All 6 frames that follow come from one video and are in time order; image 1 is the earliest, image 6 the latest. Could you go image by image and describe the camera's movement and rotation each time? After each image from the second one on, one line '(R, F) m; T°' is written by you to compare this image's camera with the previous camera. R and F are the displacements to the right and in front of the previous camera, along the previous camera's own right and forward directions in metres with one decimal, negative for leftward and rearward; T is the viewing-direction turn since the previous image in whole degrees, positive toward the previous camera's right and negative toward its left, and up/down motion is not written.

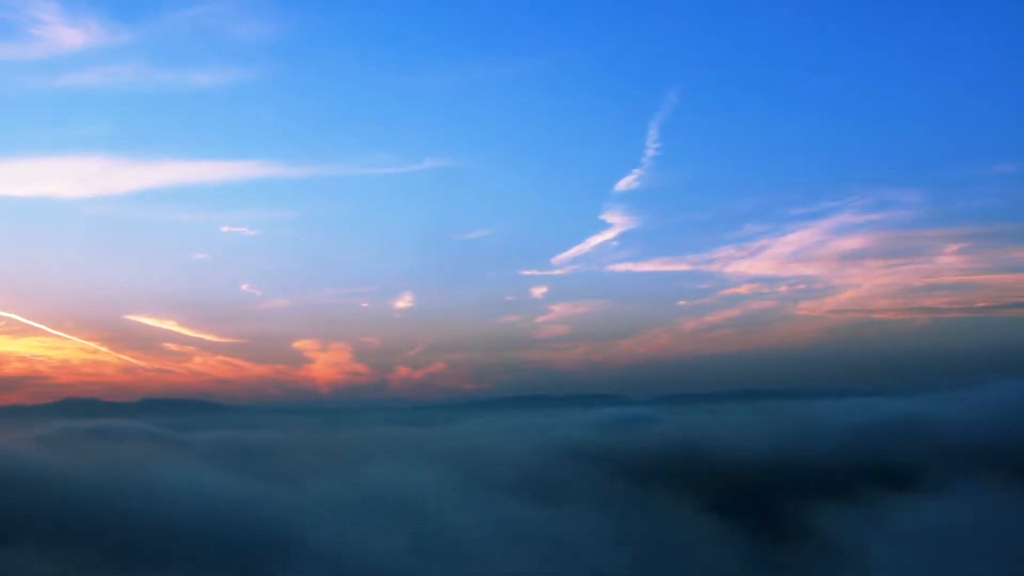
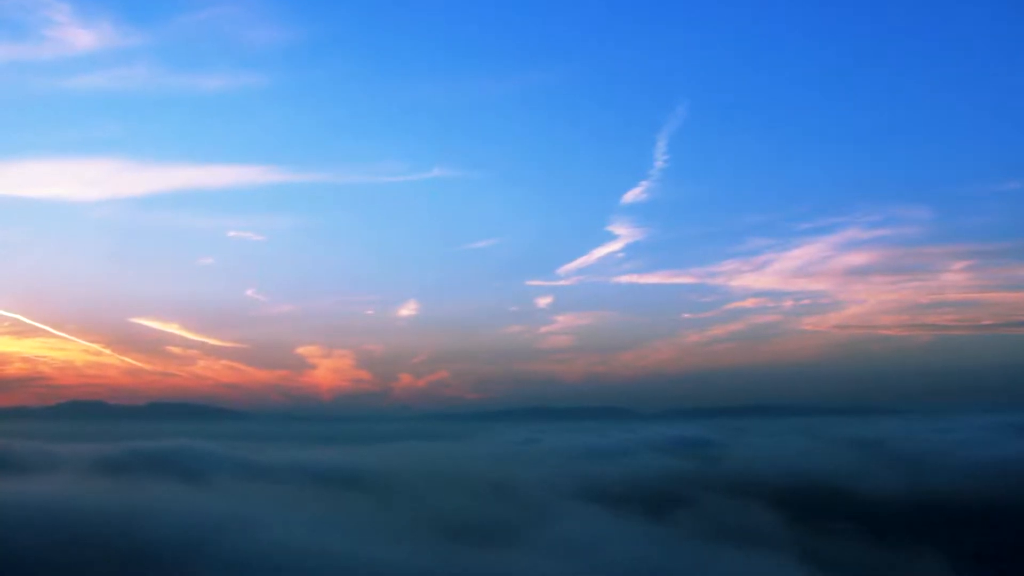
(-7.9, +2.1) m; 0°
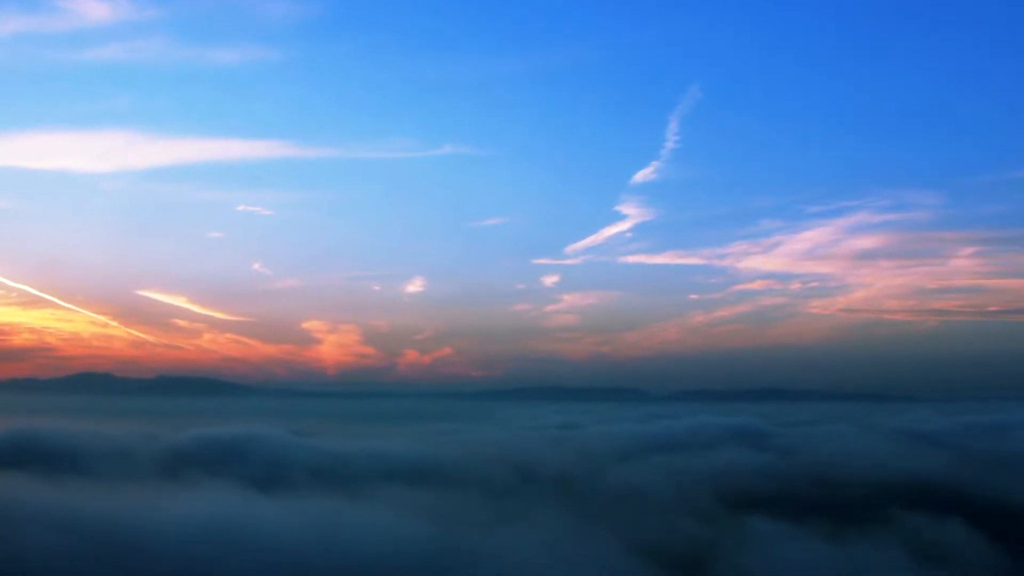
(-8.8, +2.7) m; 0°
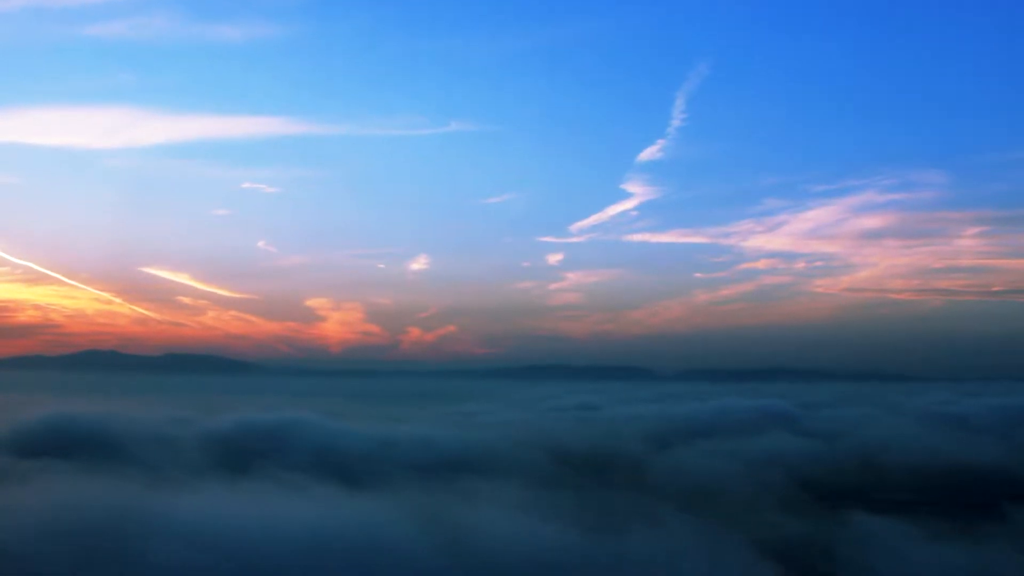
(-4.7, +1.8) m; 0°
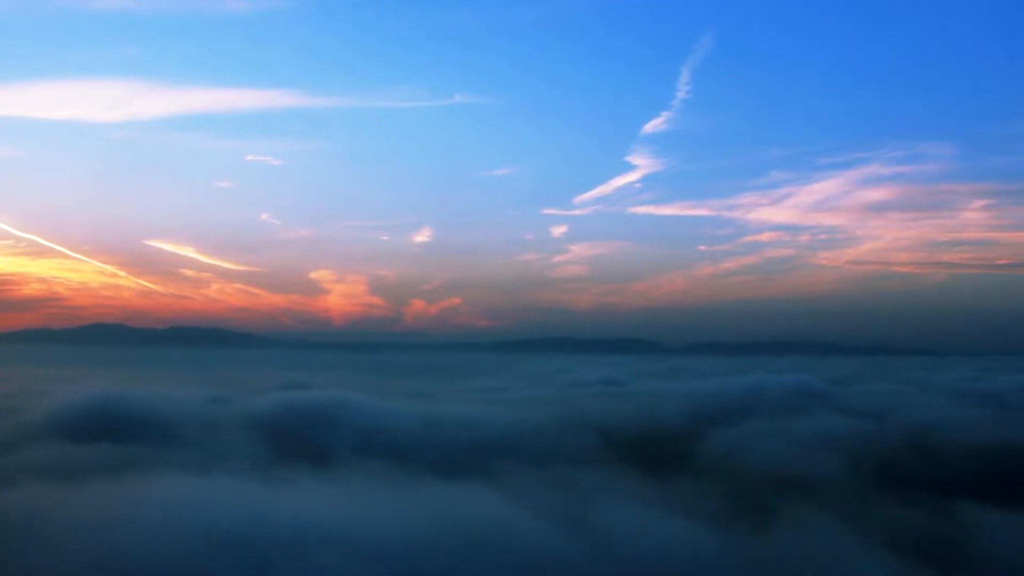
(-5.0, +1.6) m; 0°
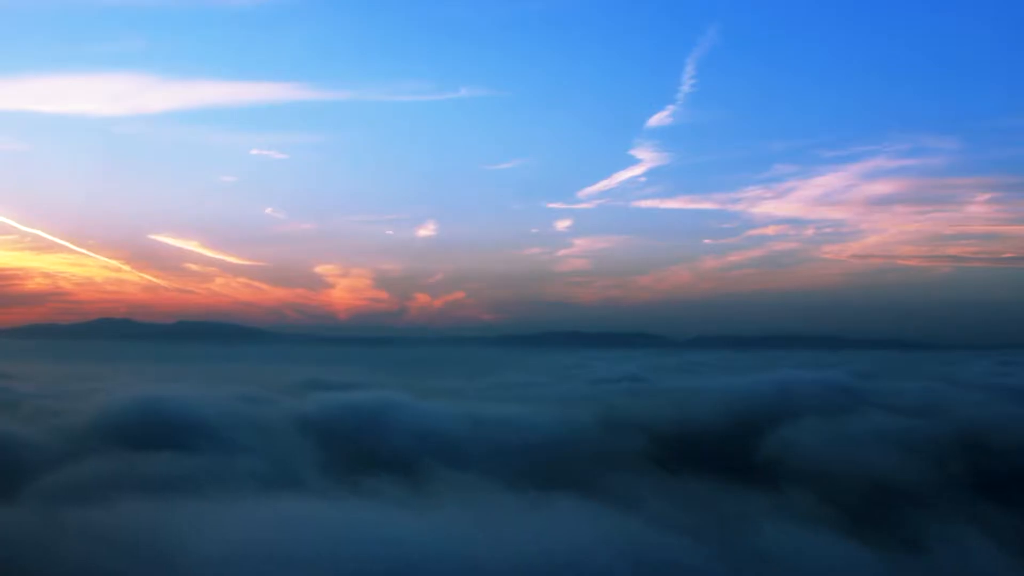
(-5.9, +2.4) m; 0°
